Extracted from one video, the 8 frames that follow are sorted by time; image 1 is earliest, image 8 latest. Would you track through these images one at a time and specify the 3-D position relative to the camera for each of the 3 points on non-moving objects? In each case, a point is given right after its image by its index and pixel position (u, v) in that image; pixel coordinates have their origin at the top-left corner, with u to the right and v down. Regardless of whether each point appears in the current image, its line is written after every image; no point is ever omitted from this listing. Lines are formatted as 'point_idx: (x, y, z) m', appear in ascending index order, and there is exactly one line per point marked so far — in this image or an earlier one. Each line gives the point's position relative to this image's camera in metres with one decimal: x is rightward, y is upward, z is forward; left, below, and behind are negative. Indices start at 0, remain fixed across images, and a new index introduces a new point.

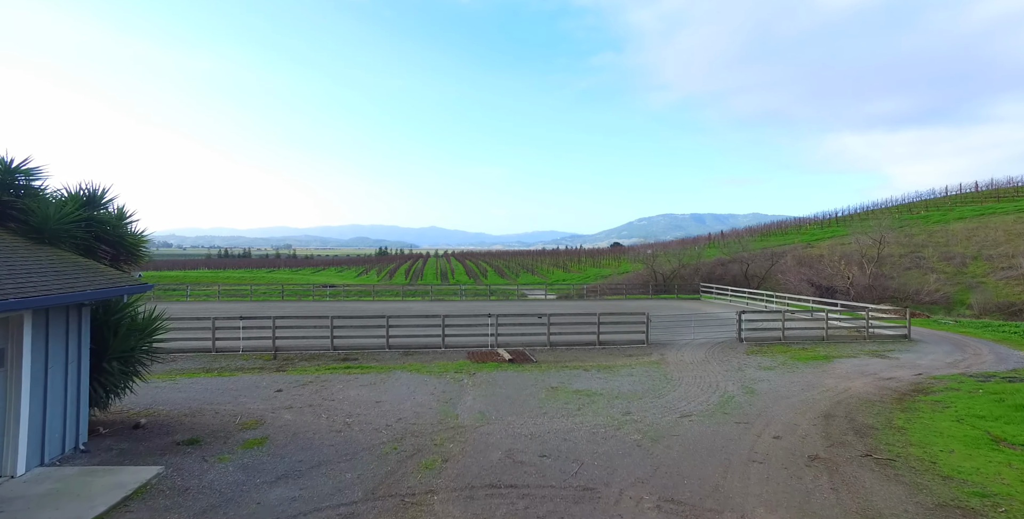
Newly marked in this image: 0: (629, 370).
0: (+3.2, -3.1, +15.8) m
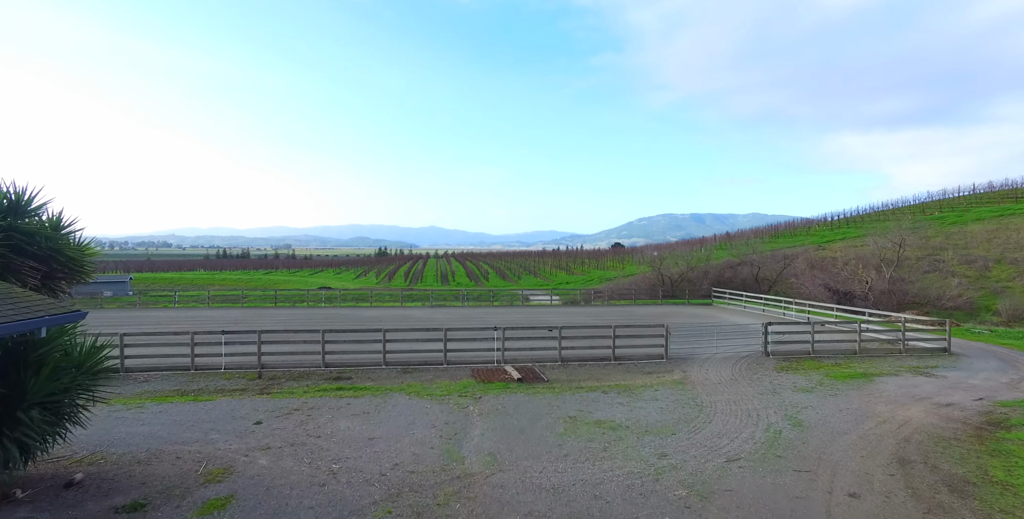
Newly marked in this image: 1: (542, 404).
0: (+3.4, -3.3, +14.3) m
1: (+0.7, -3.2, +12.8) m
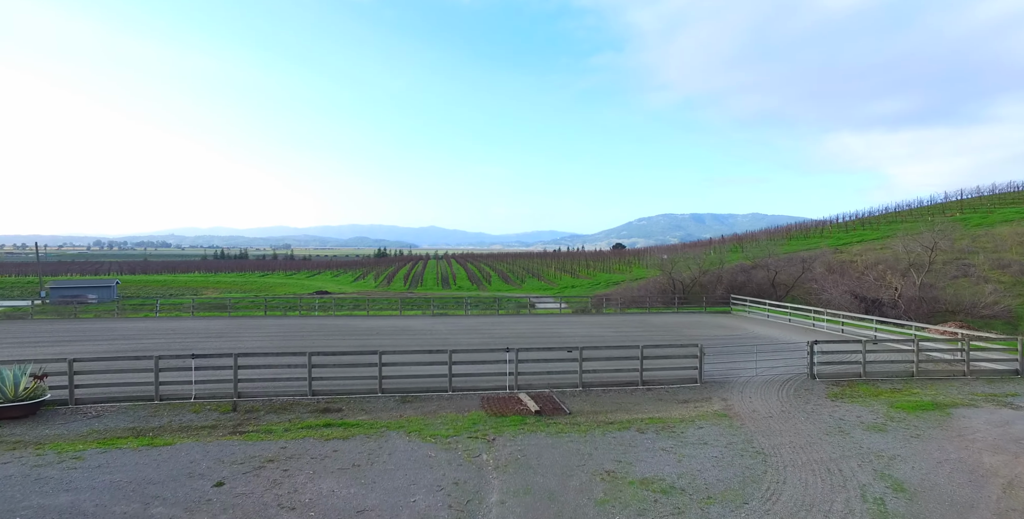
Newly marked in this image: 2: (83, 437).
0: (+3.8, -3.6, +12.1) m
1: (+1.1, -3.5, +10.6) m
2: (-8.1, -3.4, +10.8) m
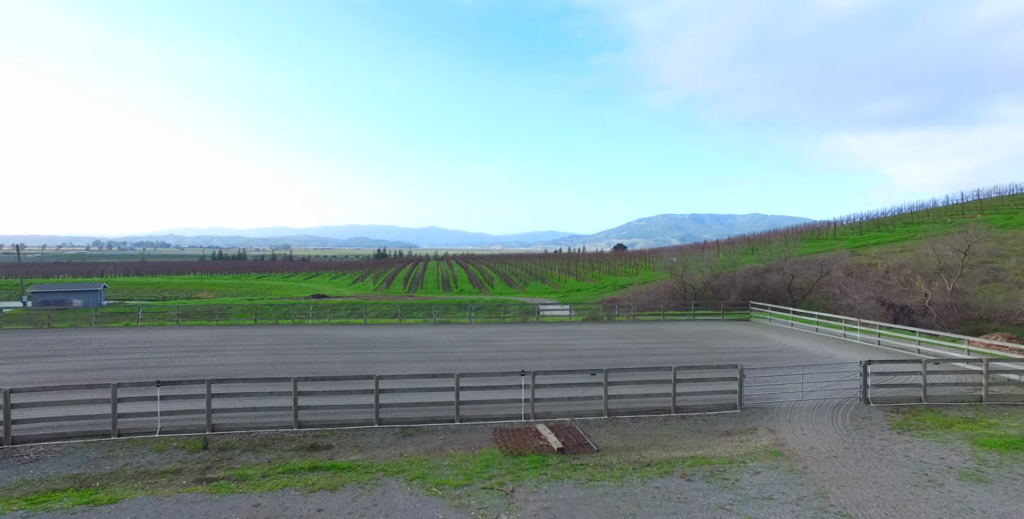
0: (+4.2, -3.8, +10.1) m
1: (+1.4, -3.8, +8.7) m
2: (-7.7, -3.6, +8.8) m
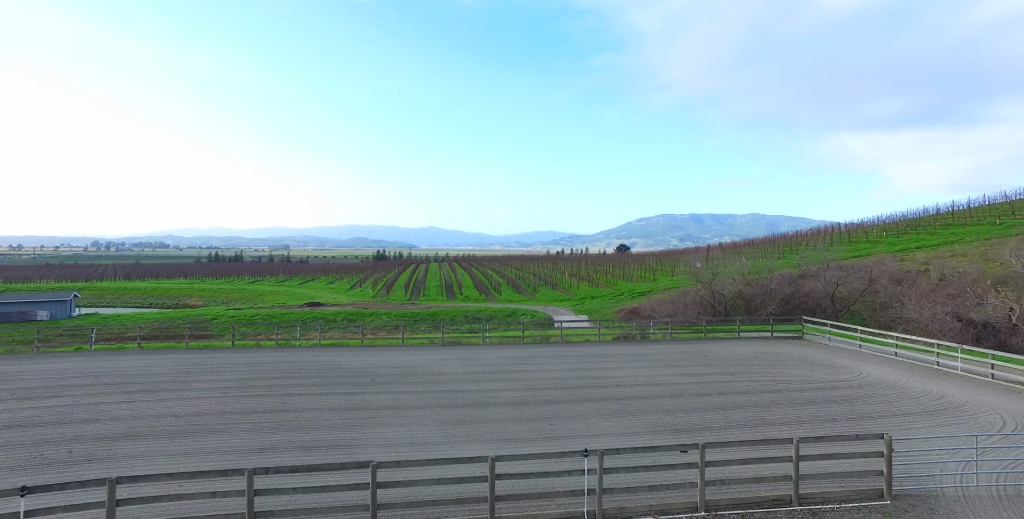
0: (+5.2, -4.3, +5.8) m
1: (+2.4, -4.2, +4.3) m
2: (-6.8, -4.1, +4.5) m
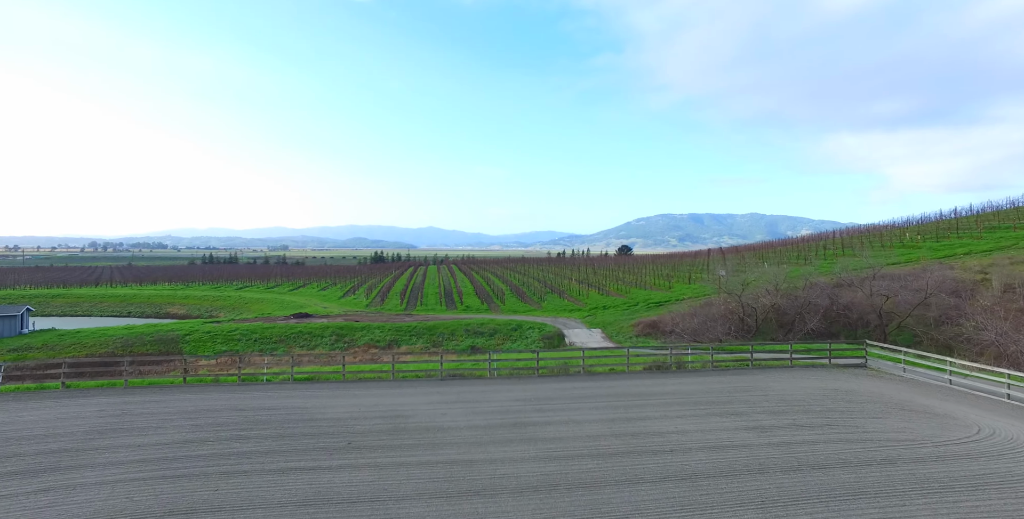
0: (+5.7, -4.9, +1.2) m
1: (+2.9, -4.8, -0.3) m
2: (-6.2, -4.7, -0.2) m
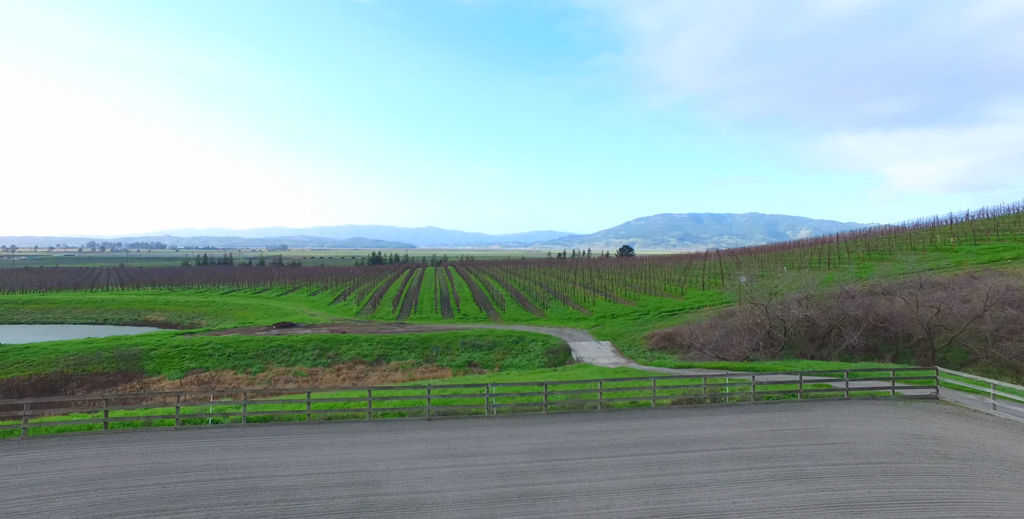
0: (+5.8, -5.3, -2.9) m
1: (+3.1, -5.3, -4.3) m
2: (-6.1, -5.1, -4.2) m
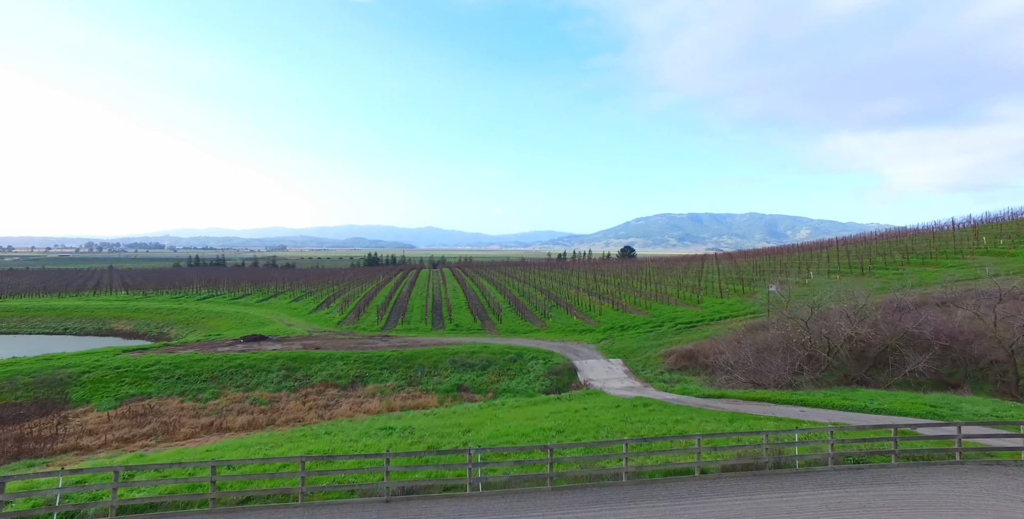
0: (+5.6, -5.7, -8.3) m
1: (+2.9, -5.6, -9.8) m
2: (-6.3, -5.5, -9.7) m
